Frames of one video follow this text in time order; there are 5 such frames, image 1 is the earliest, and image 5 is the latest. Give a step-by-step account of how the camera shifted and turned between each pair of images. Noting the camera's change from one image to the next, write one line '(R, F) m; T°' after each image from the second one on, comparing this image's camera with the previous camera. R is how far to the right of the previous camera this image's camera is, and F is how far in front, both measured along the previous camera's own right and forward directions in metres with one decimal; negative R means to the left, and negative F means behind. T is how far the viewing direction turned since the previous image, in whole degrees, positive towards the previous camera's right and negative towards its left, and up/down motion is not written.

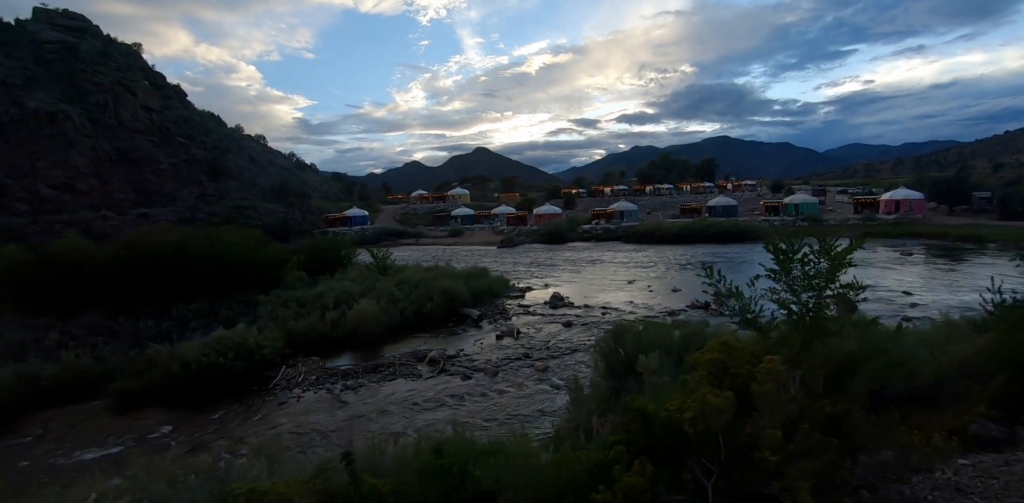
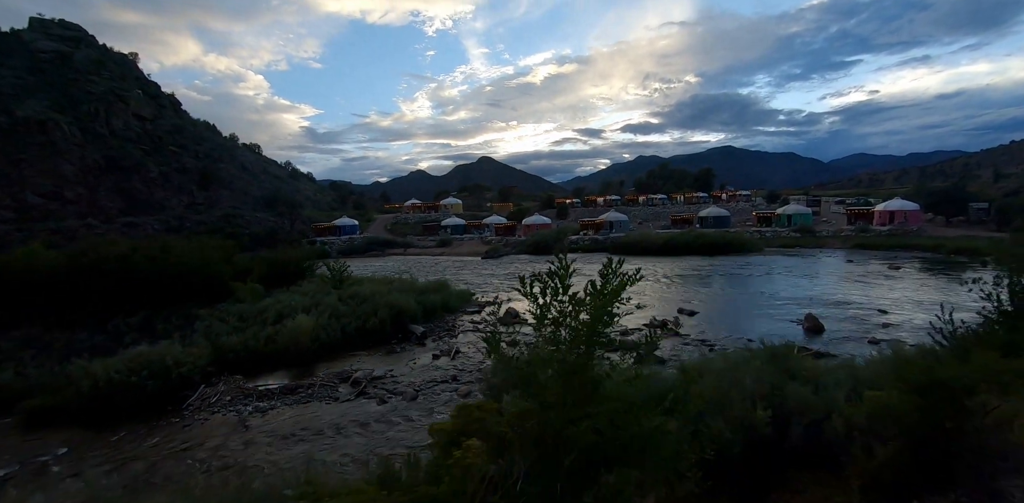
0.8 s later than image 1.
(+1.5, +0.7) m; -1°
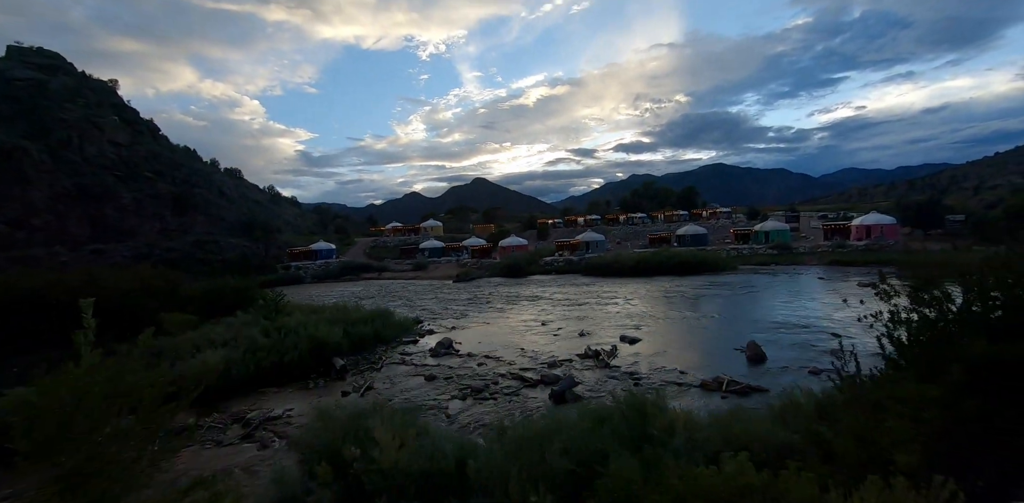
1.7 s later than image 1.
(+1.7, +0.7) m; 0°
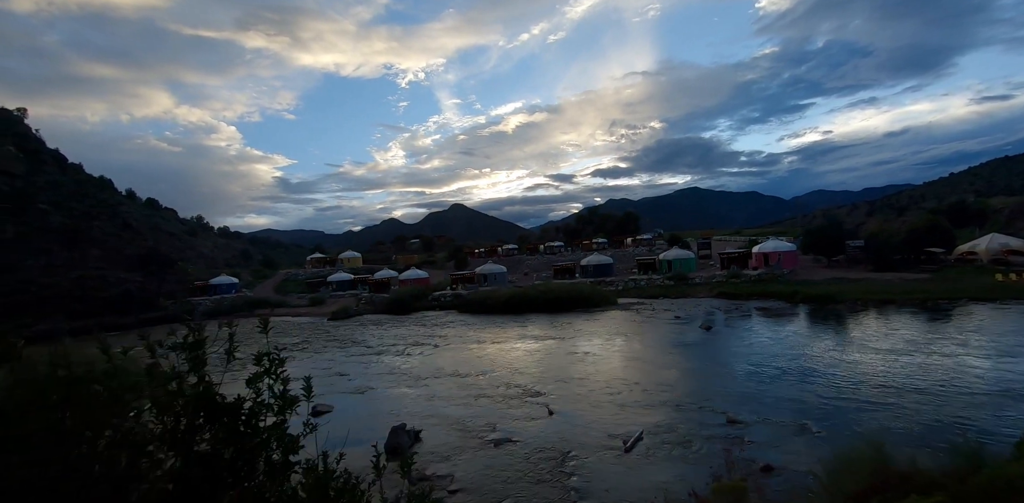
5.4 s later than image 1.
(+6.5, +1.6) m; +1°
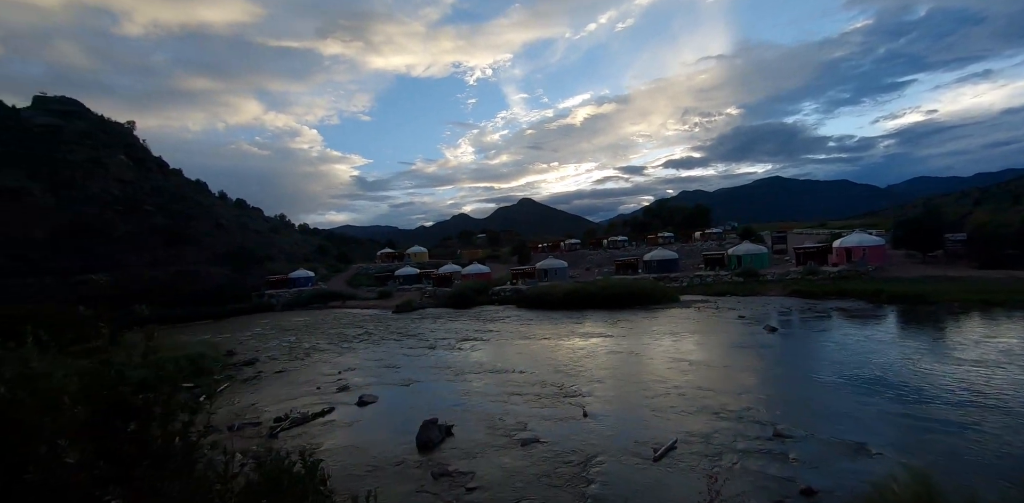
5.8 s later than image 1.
(+0.6, +0.1) m; -8°
